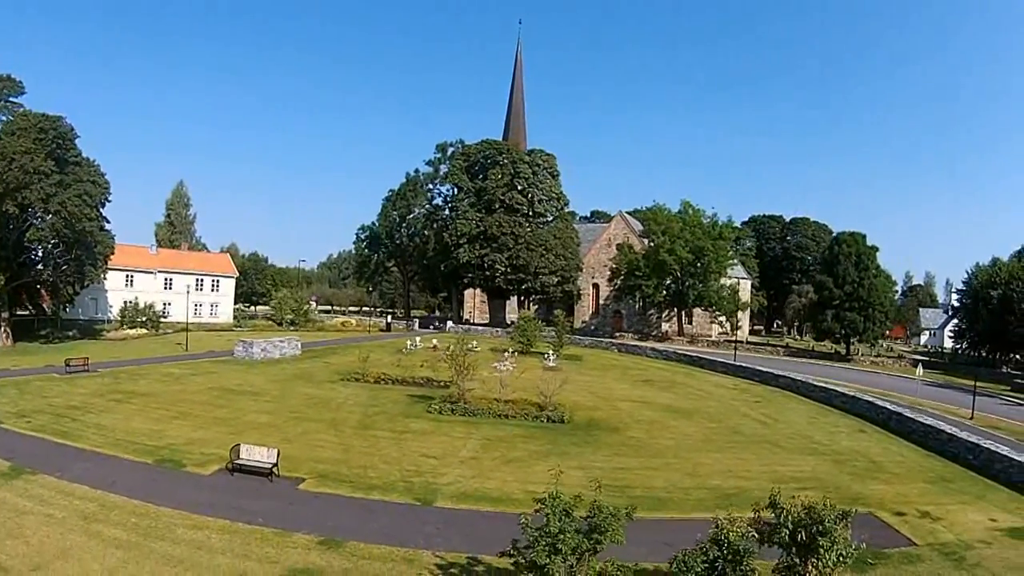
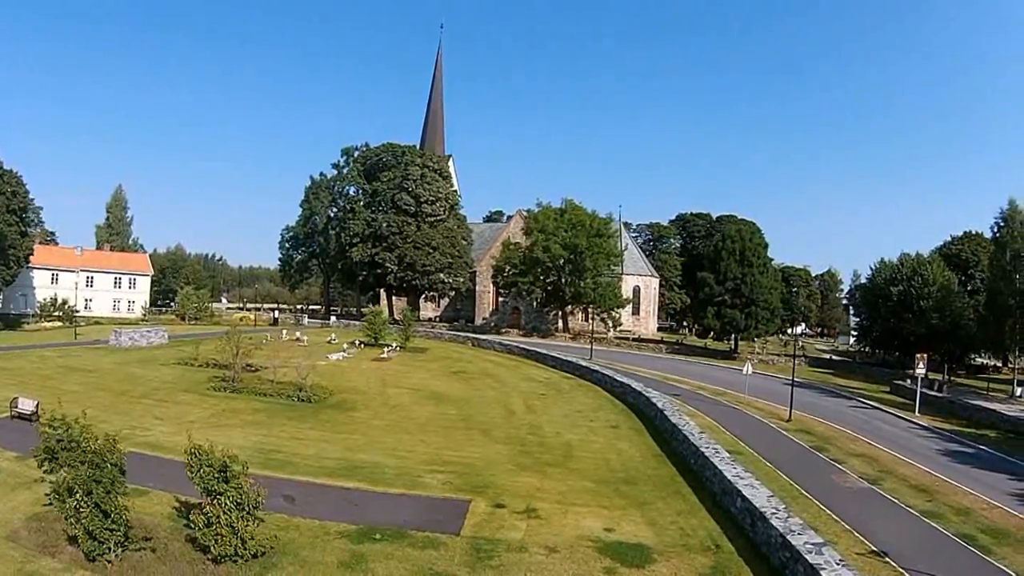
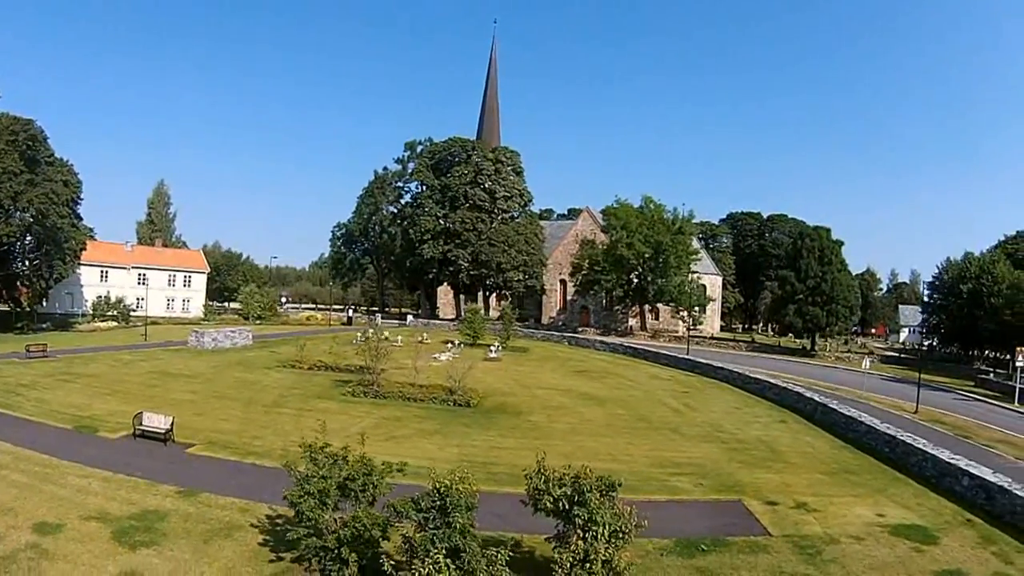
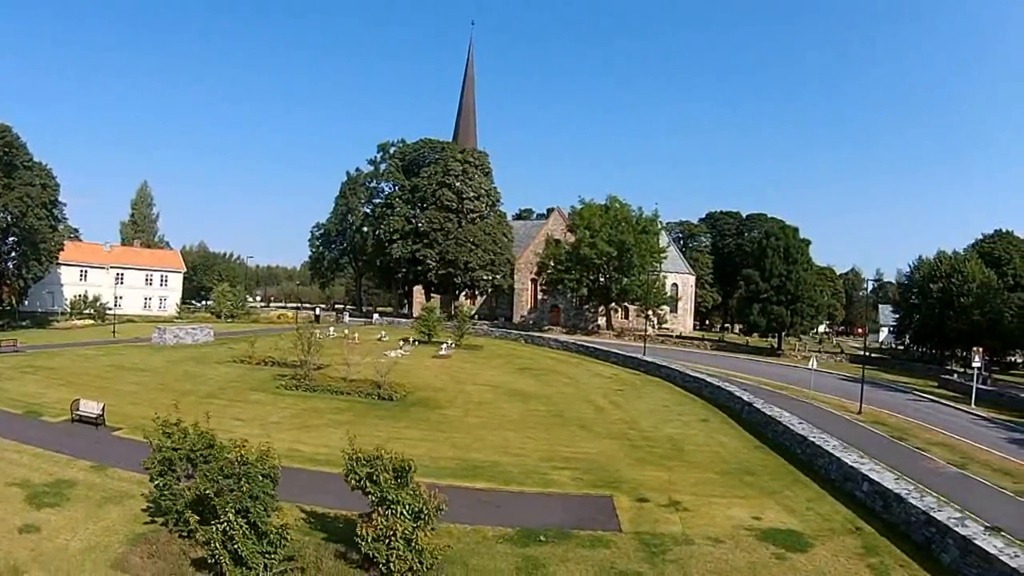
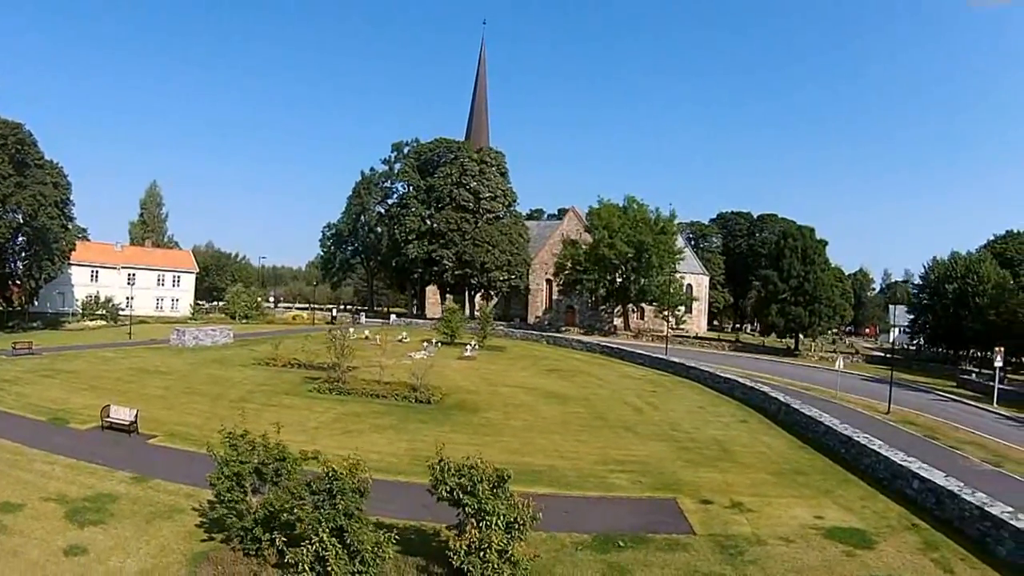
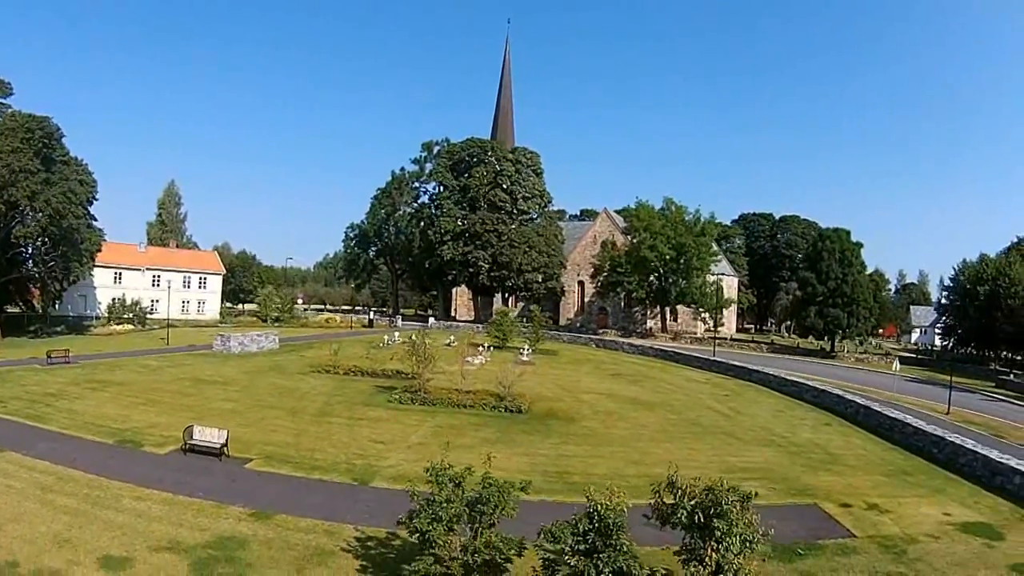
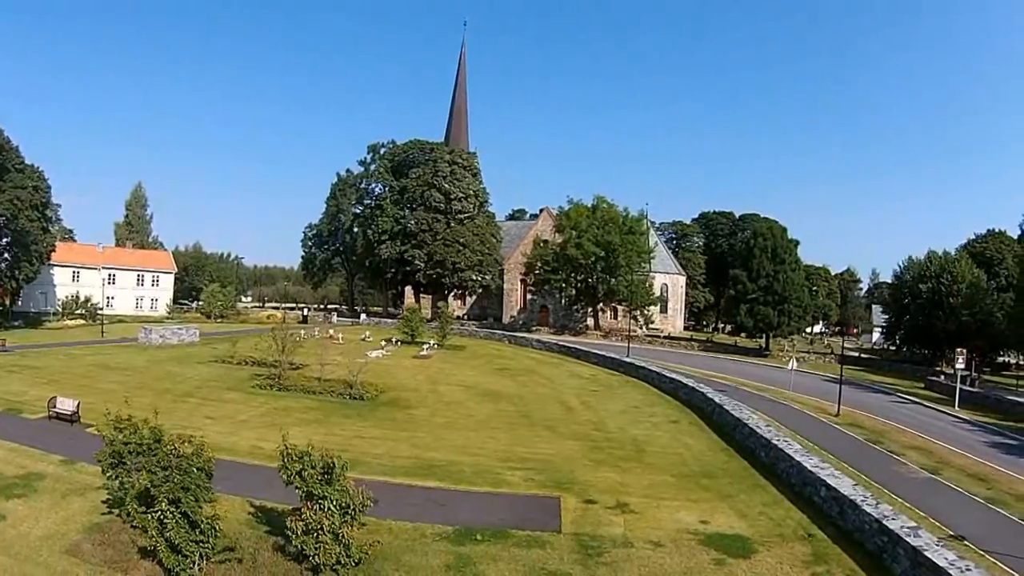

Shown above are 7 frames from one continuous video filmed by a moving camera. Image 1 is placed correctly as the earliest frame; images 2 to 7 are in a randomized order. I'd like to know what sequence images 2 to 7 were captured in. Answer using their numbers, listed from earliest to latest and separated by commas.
6, 3, 5, 4, 7, 2
